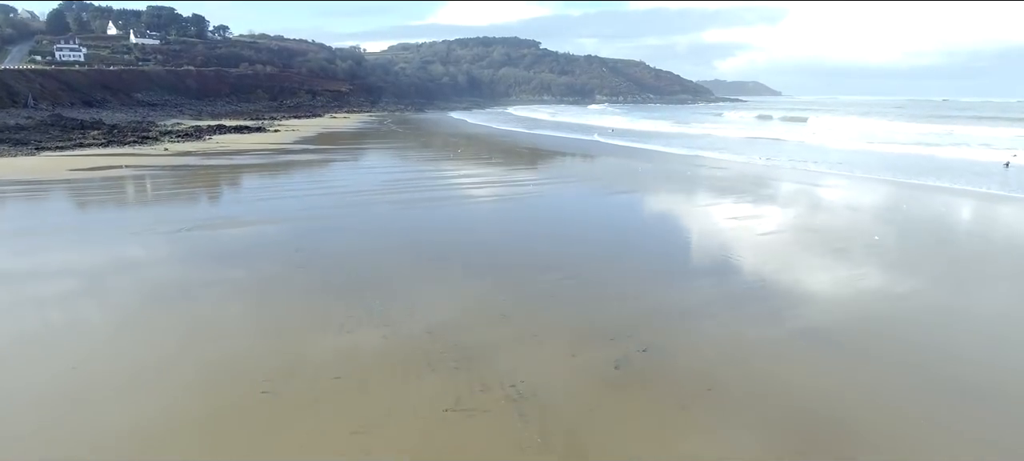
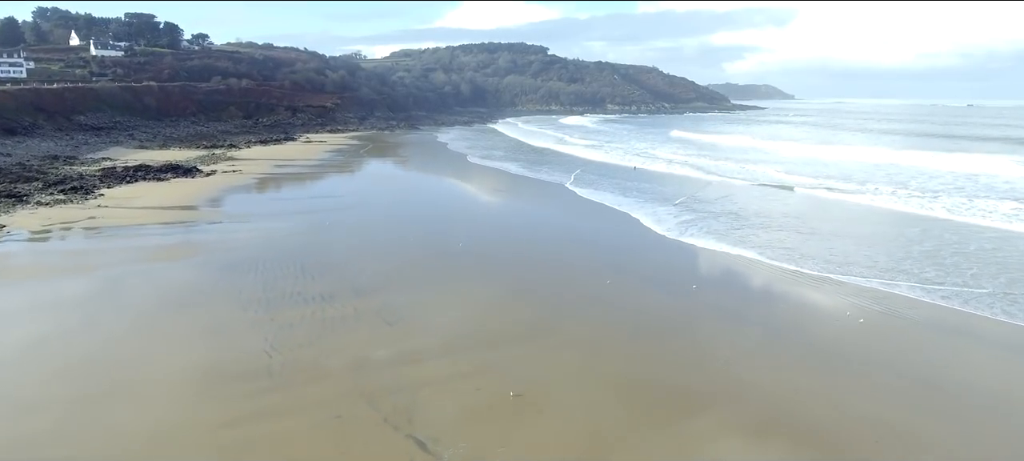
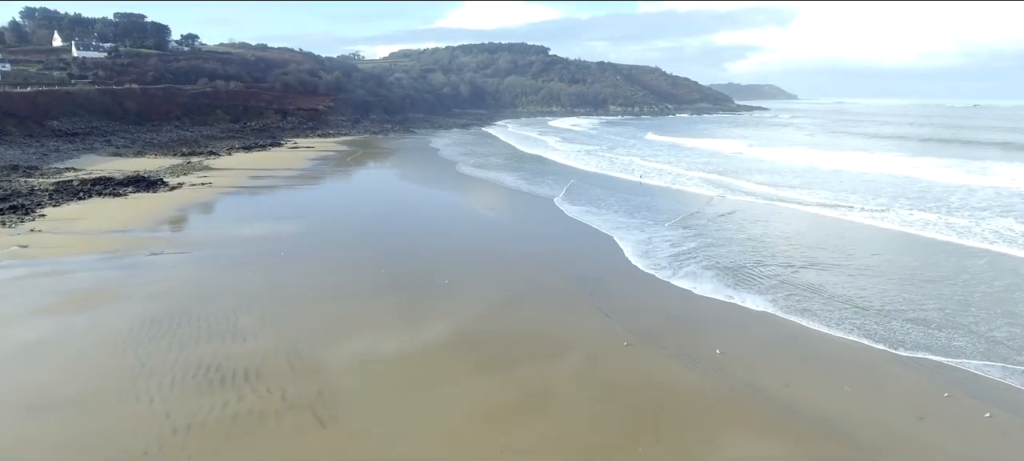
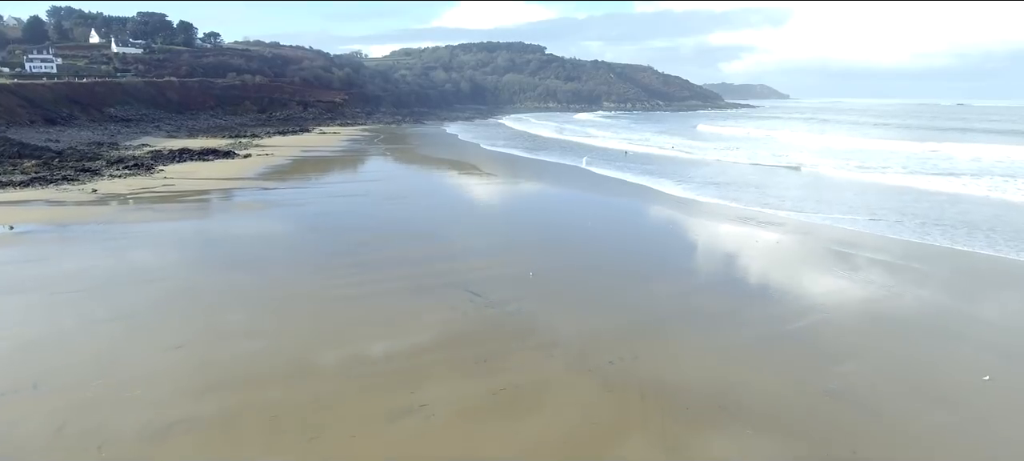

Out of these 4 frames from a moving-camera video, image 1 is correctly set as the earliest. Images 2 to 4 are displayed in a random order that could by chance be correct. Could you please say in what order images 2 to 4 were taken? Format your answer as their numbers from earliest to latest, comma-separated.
4, 2, 3
